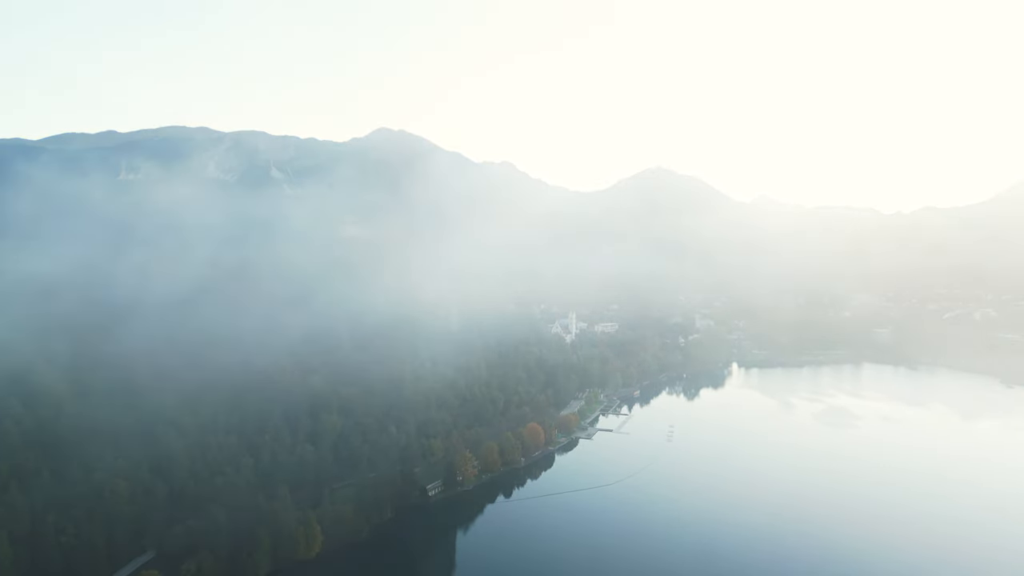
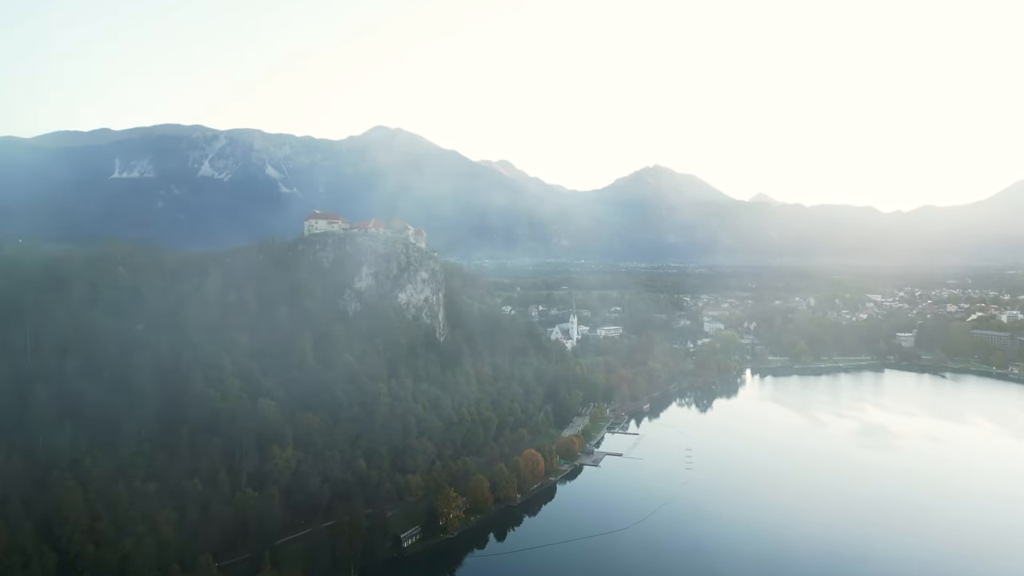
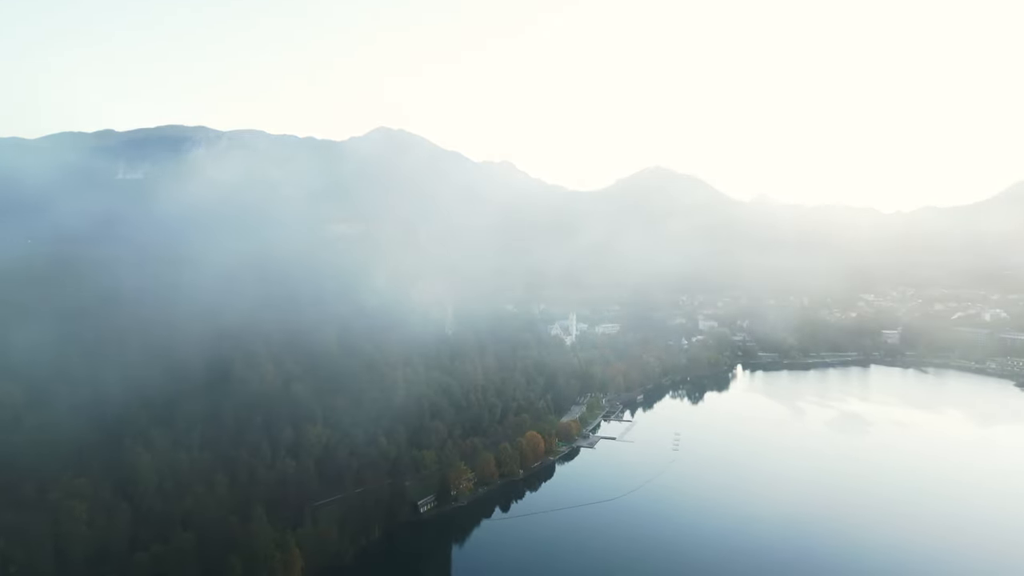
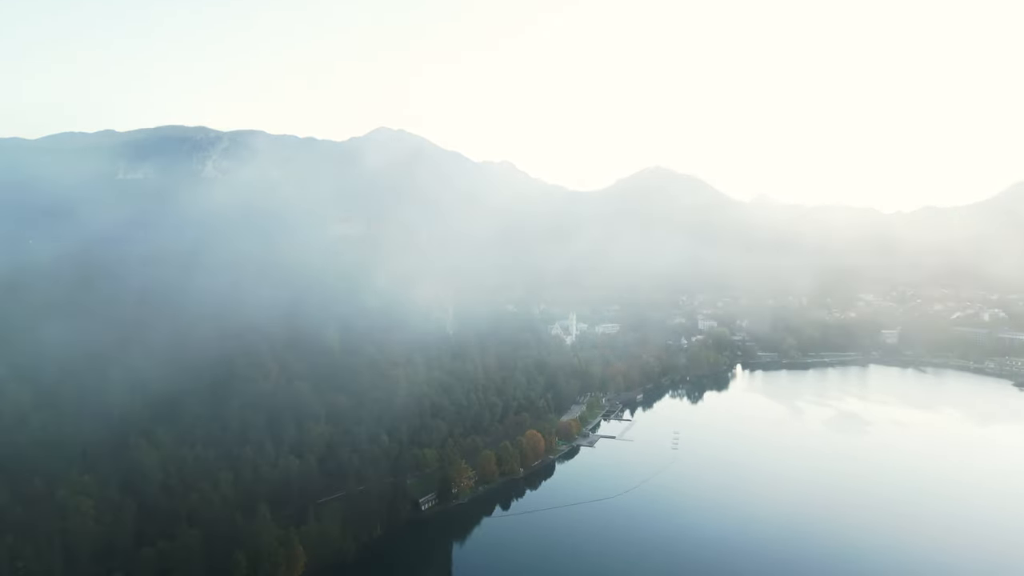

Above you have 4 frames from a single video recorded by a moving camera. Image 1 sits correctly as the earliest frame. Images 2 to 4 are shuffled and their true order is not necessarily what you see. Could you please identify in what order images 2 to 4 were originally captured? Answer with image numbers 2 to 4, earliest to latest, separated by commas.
4, 3, 2
